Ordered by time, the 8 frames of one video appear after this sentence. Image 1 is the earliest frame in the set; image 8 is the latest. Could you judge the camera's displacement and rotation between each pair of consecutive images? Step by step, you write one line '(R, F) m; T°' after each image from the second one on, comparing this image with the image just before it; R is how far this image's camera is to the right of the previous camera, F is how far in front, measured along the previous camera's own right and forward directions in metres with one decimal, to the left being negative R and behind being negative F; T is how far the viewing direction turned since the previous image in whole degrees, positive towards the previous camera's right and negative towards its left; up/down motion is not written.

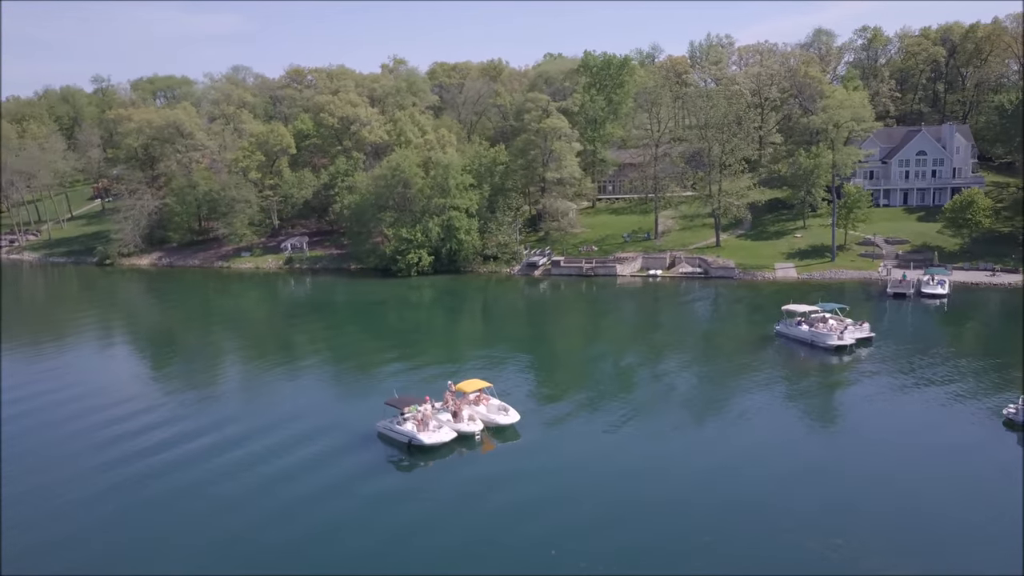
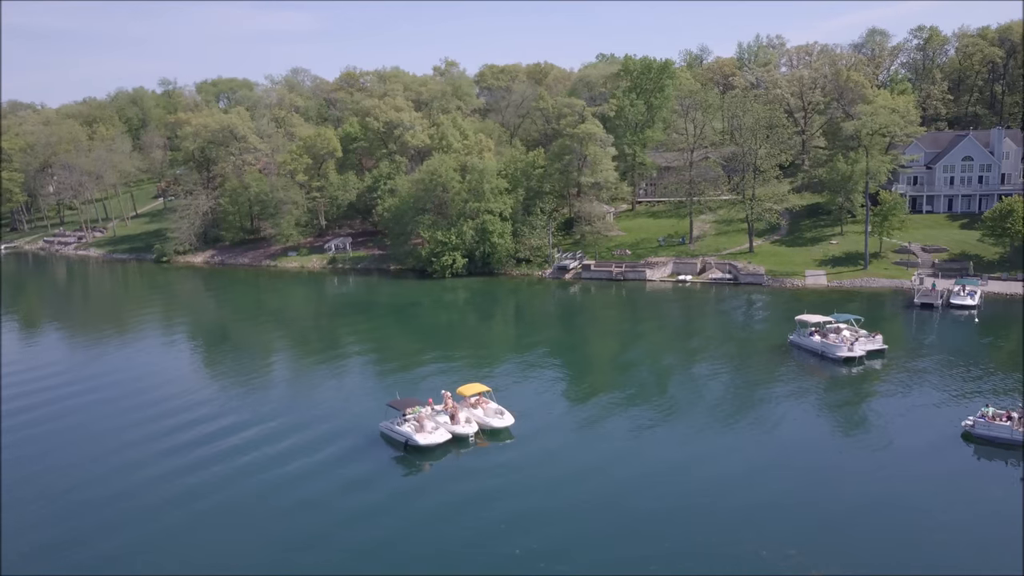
(+2.4, -1.3) m; -4°
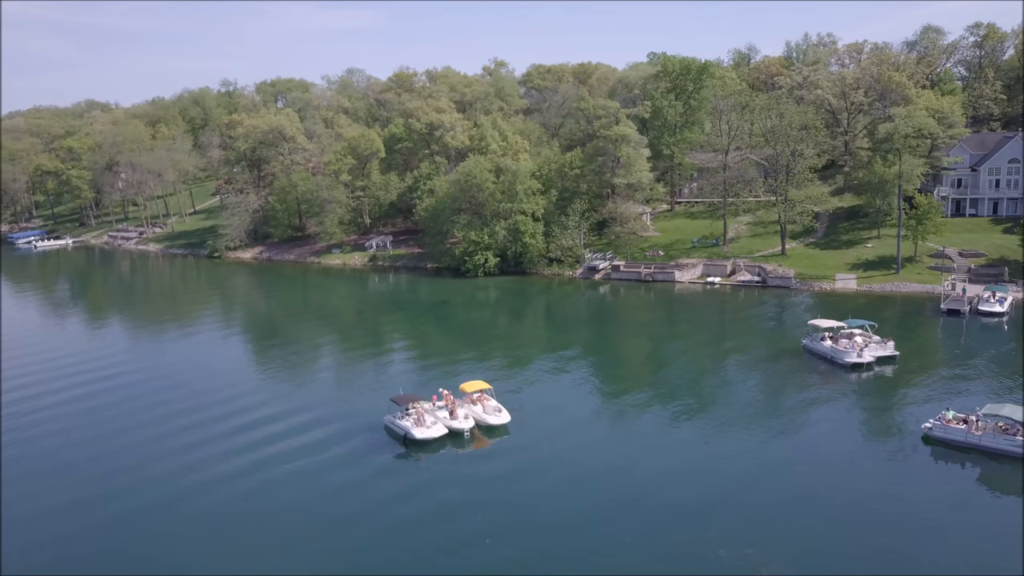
(+2.4, -1.2) m; -4°
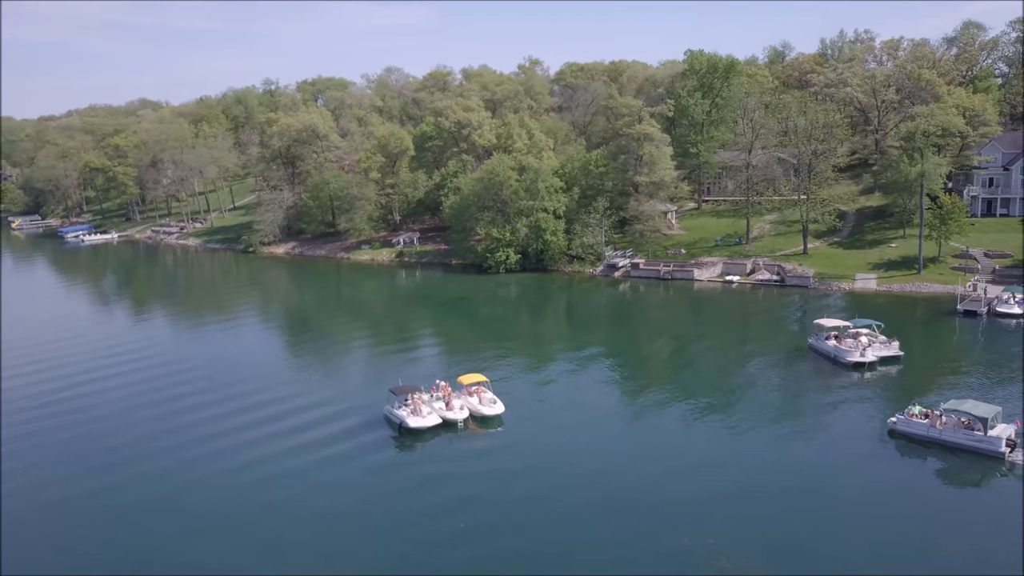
(+2.0, -0.9) m; -3°
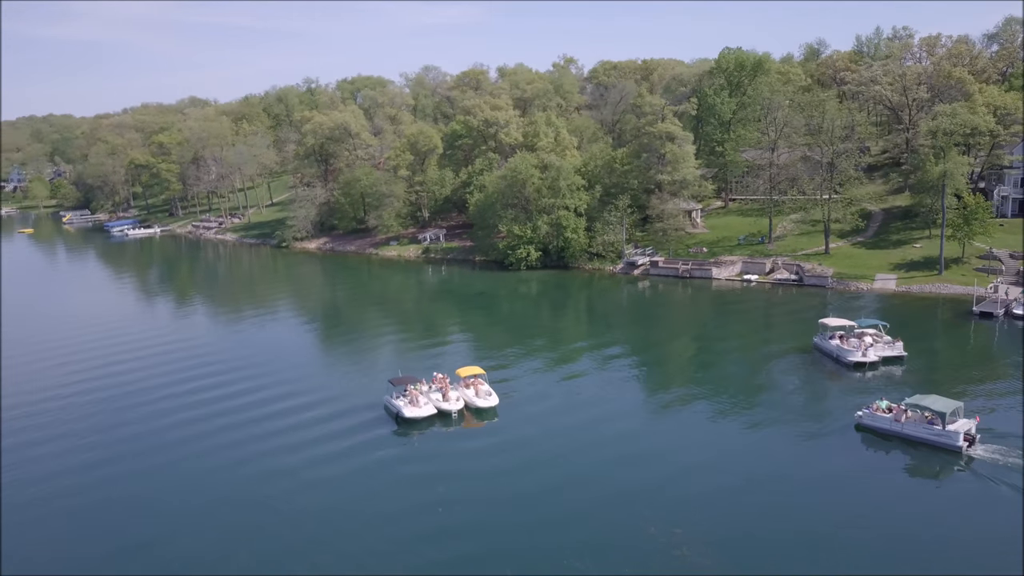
(+2.0, -0.9) m; -3°
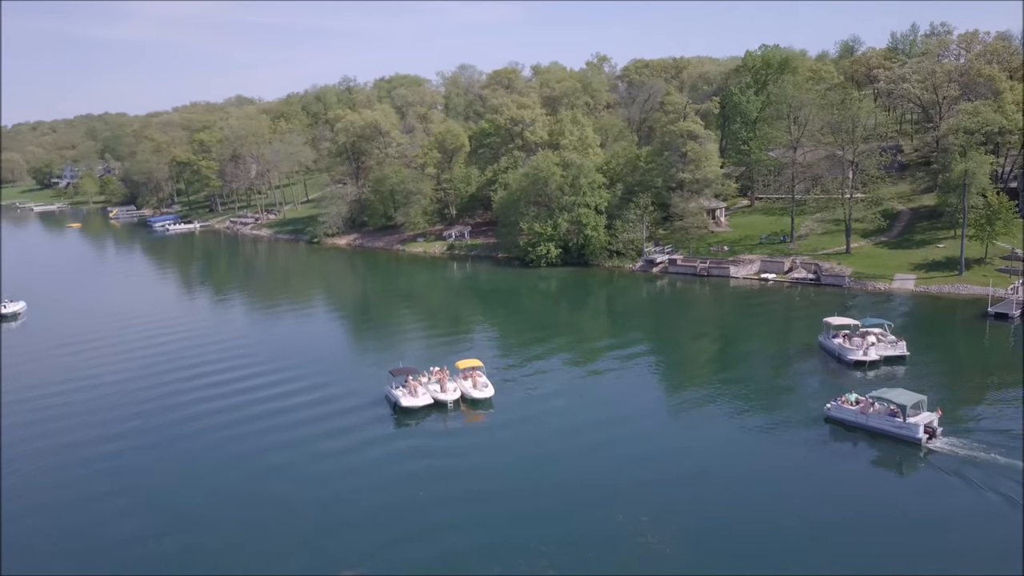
(+2.0, -0.9) m; -3°
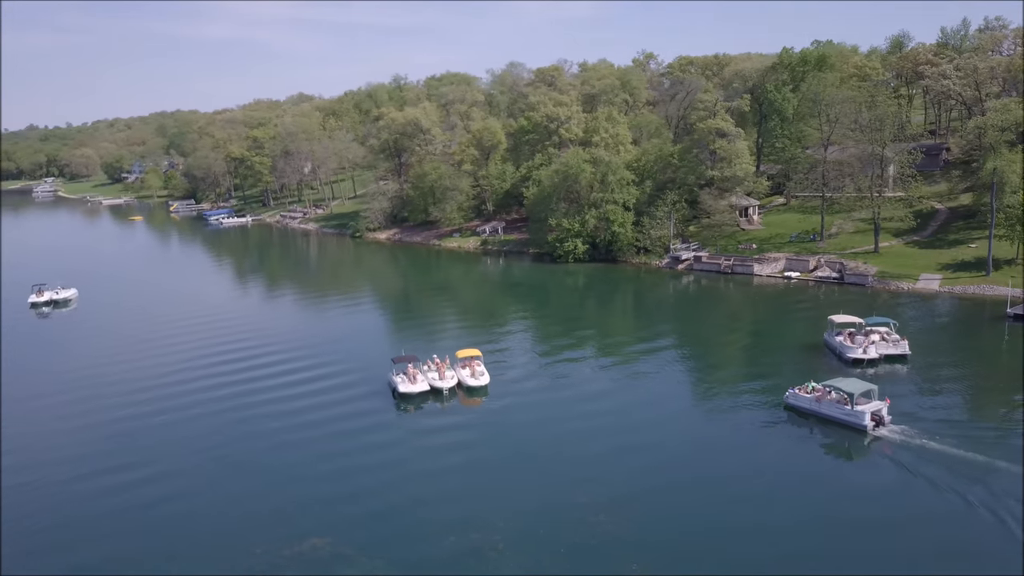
(+2.9, -1.3) m; -4°
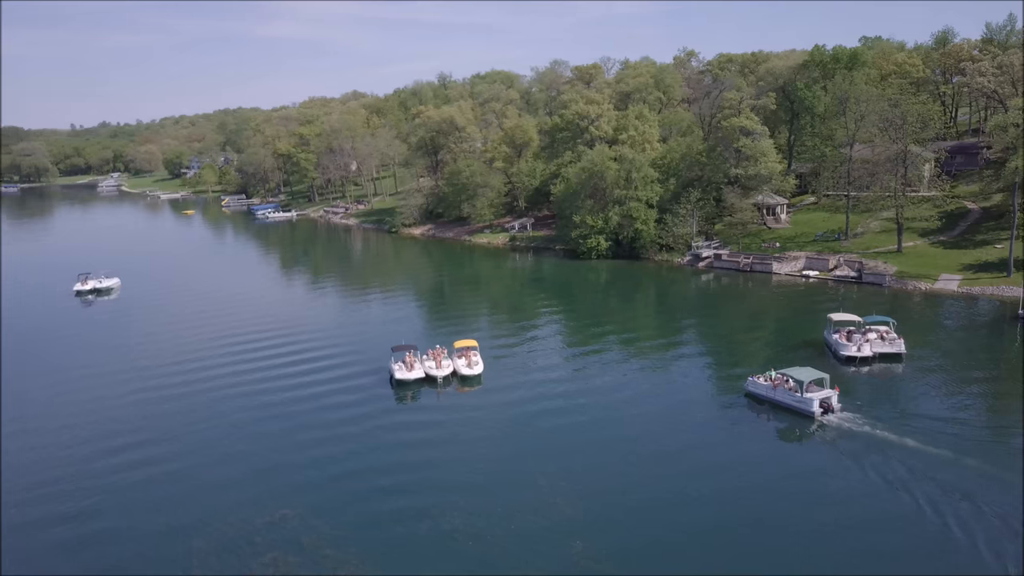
(+2.8, -1.3) m; -4°
